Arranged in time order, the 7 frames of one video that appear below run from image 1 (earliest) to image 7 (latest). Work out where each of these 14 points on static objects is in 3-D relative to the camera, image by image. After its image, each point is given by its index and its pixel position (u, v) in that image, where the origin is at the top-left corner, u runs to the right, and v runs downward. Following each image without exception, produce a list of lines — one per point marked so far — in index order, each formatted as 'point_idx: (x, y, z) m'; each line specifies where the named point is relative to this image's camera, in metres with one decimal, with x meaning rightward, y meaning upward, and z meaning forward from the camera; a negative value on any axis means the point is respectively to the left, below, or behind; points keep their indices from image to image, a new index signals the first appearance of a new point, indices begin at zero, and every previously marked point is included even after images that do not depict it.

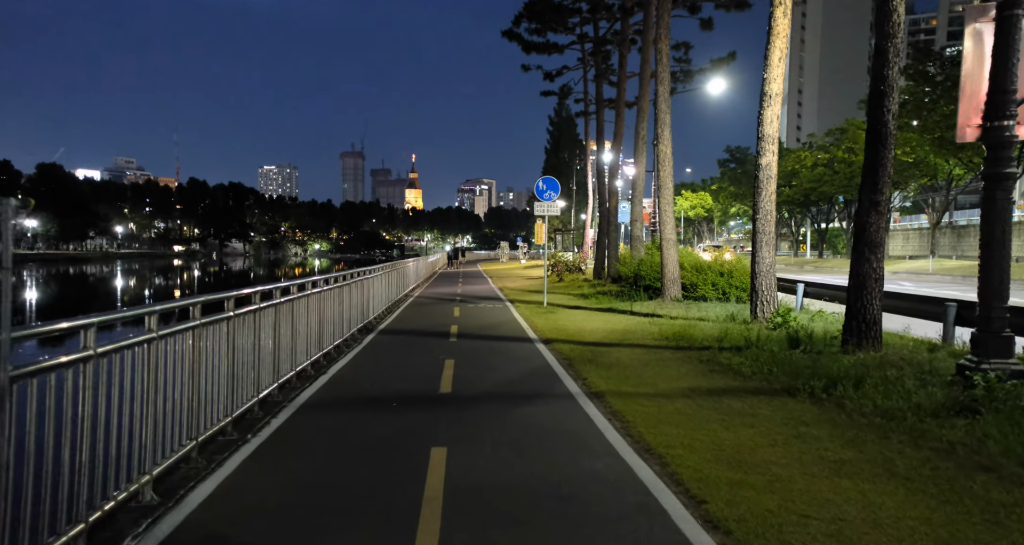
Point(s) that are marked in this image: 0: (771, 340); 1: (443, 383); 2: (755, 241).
0: (+4.6, -1.2, +11.8) m
1: (-1.0, -1.6, +9.2) m
2: (+5.5, +0.7, +15.0) m
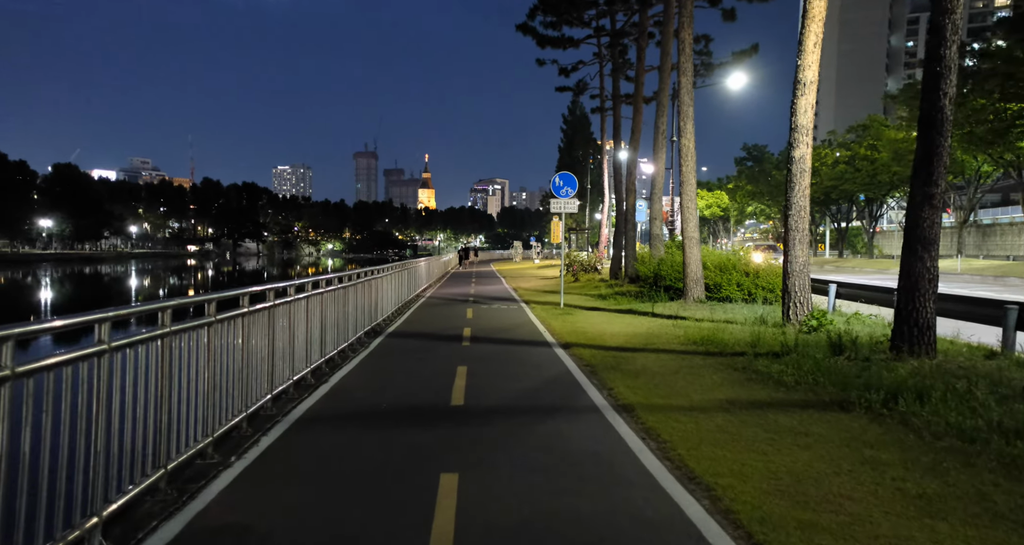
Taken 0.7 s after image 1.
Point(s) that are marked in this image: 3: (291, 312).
0: (+4.9, -1.2, +10.9) m
1: (-0.7, -1.6, +8.4) m
2: (+5.9, +0.7, +14.1) m
3: (-2.9, -0.5, +8.6) m
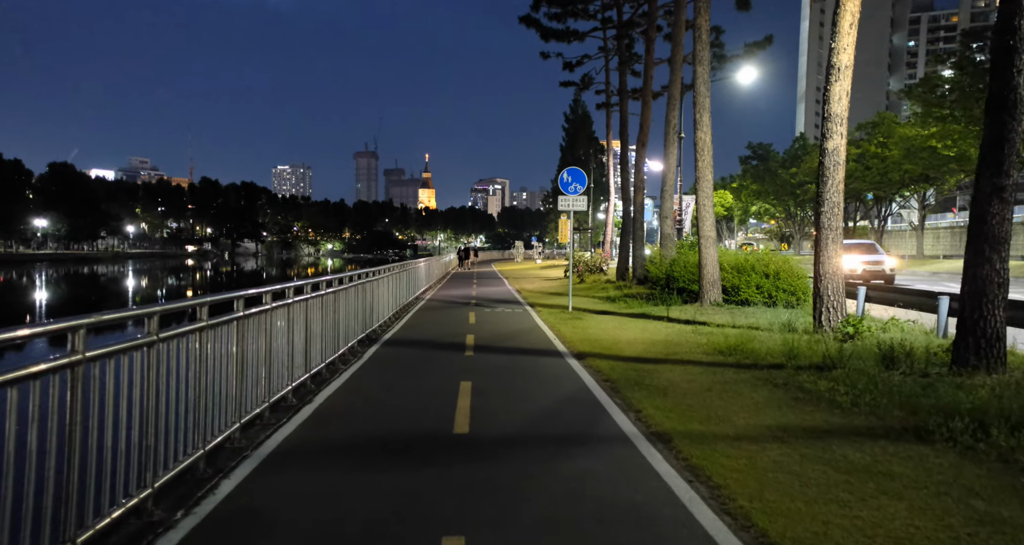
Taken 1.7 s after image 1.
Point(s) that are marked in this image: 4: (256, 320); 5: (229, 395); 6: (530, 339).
0: (+5.0, -1.2, +9.7) m
1: (-0.6, -1.6, +7.3) m
2: (+6.0, +0.7, +12.9) m
3: (-2.8, -0.6, +7.5) m
4: (-2.8, -0.5, +7.1) m
5: (-2.7, -1.2, +6.3) m
6: (+0.4, -1.4, +13.6) m
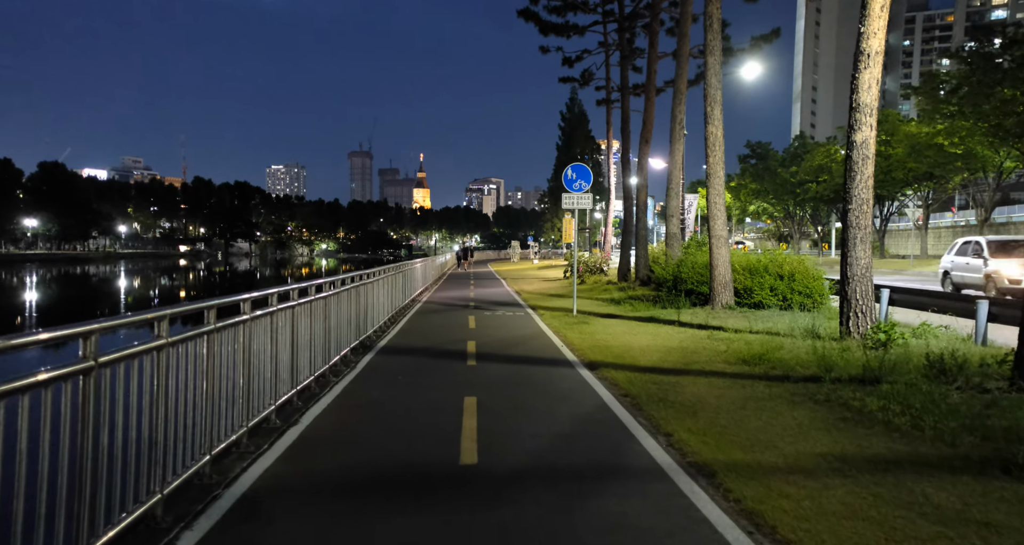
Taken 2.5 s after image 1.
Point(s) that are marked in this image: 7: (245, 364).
0: (+5.1, -1.3, +8.8) m
1: (-0.5, -1.7, +6.3) m
2: (+6.1, +0.6, +12.0) m
3: (-2.7, -0.6, +6.5) m
4: (-2.6, -0.6, +6.2) m
5: (-2.6, -1.2, +5.4) m
6: (+0.5, -1.4, +12.7) m
7: (-2.7, -0.9, +6.5) m
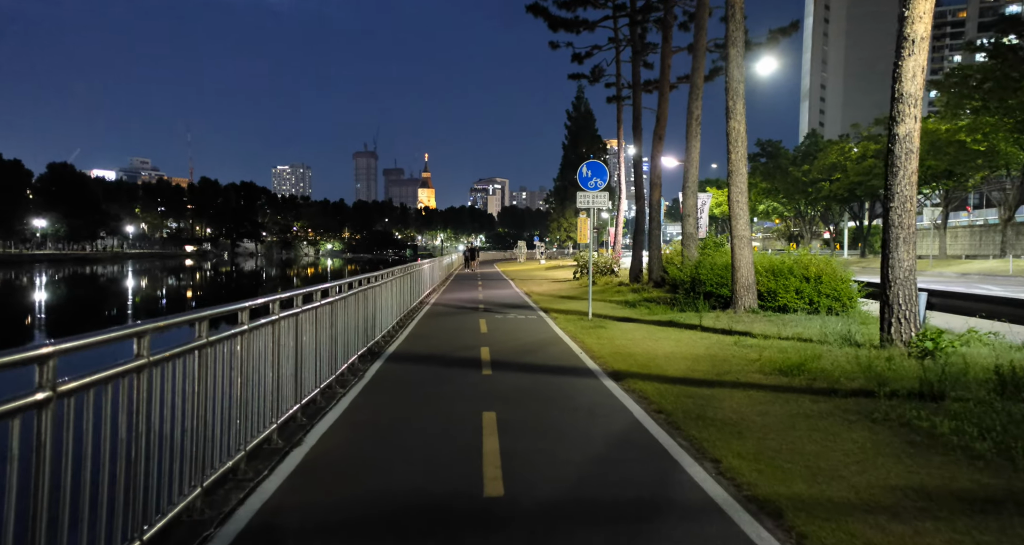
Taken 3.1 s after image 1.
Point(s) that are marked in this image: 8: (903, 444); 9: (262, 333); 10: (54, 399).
0: (+5.4, -1.3, +8.0) m
1: (-0.2, -1.7, +5.6) m
2: (+6.4, +0.6, +11.2) m
3: (-2.4, -0.7, +5.8) m
4: (-2.4, -0.6, +5.4) m
5: (-2.3, -1.3, +4.7) m
6: (+0.7, -1.5, +11.9) m
7: (-2.4, -1.0, +5.8) m
8: (+3.6, -1.6, +6.1) m
9: (-2.4, -0.6, +6.3) m
10: (-2.3, -0.6, +3.3) m
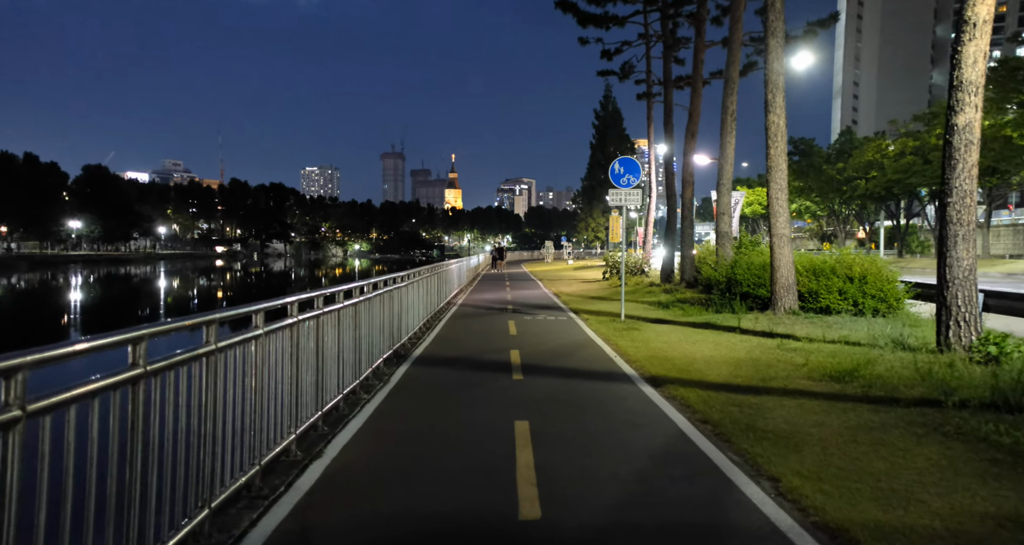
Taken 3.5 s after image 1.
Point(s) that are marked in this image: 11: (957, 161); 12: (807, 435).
0: (+5.8, -1.3, +7.3) m
1: (+0.1, -1.7, +5.1) m
2: (+6.9, +0.6, +10.5) m
3: (-2.1, -0.7, +5.4) m
4: (-2.1, -0.6, +5.1) m
5: (-2.1, -1.3, +4.3) m
6: (+1.3, -1.5, +11.4) m
7: (-2.1, -0.9, +5.4) m
8: (+3.9, -1.6, +5.5) m
9: (-2.1, -0.6, +6.0) m
10: (-2.1, -0.6, +2.9) m
11: (+6.9, +1.7, +10.3) m
12: (+2.9, -1.6, +6.5) m
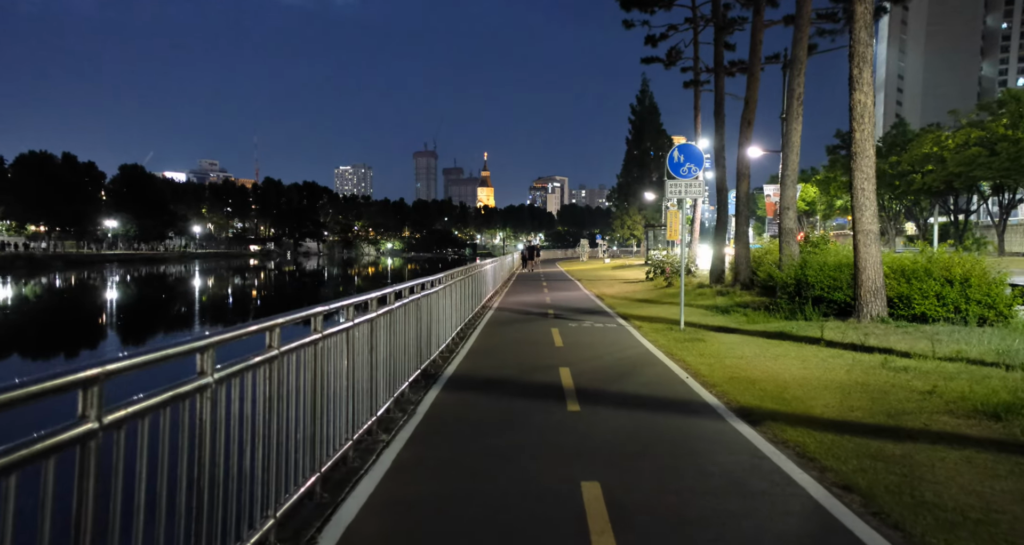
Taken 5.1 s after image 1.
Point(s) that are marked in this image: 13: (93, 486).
0: (+6.3, -1.4, +5.2) m
1: (+0.5, -1.8, +3.3) m
2: (+7.6, +0.5, +8.3) m
3: (-1.7, -0.7, +3.7) m
4: (-1.7, -0.7, +3.3) m
5: (-1.7, -1.3, +2.5) m
6: (+2.0, -1.5, +9.5) m
7: (-1.7, -1.0, +3.7) m
8: (+4.3, -1.7, +3.5) m
9: (-1.6, -0.6, +4.2) m
10: (-1.8, -0.7, +1.1) m
11: (+7.6, +1.7, +8.1) m
12: (+3.4, -1.7, +4.5) m
13: (-1.7, -0.8, +2.9) m
